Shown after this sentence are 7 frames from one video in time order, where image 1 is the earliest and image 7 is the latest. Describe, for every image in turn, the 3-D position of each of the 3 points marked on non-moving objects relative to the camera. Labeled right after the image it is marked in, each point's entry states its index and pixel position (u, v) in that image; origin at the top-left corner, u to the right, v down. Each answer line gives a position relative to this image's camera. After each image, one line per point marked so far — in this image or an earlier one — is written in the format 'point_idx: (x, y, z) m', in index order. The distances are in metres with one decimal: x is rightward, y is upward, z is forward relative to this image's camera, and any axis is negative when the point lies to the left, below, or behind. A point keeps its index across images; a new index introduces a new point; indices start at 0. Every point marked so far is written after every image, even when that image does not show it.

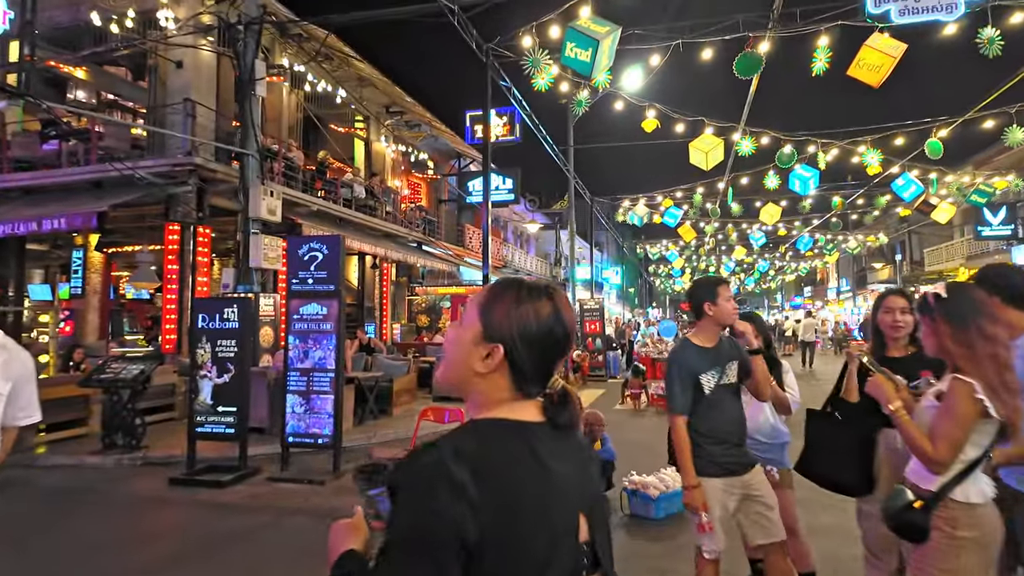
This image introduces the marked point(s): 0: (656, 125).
0: (+2.7, +3.0, +11.1) m
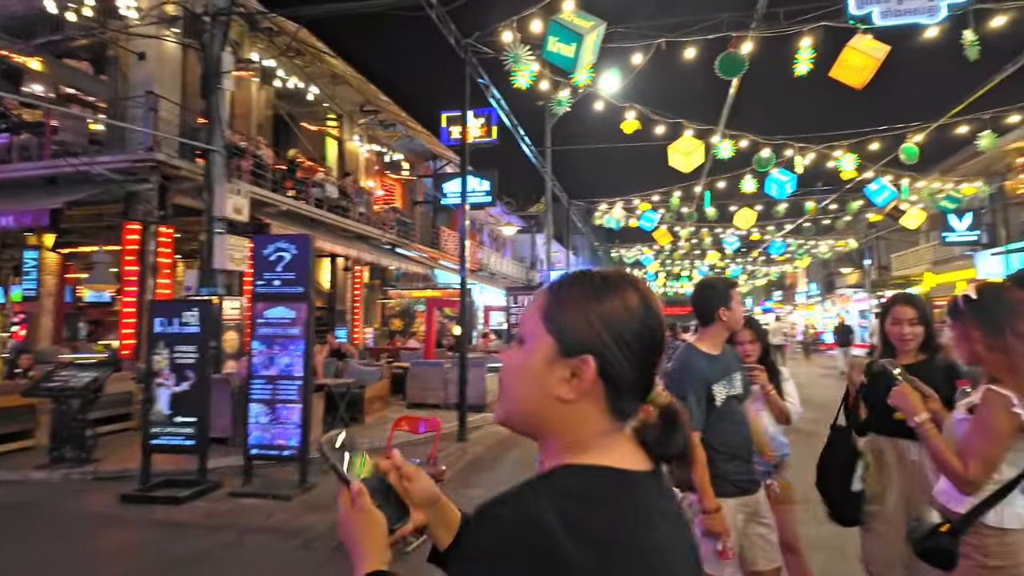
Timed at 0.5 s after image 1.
0: (+2.3, +3.0, +11.0) m
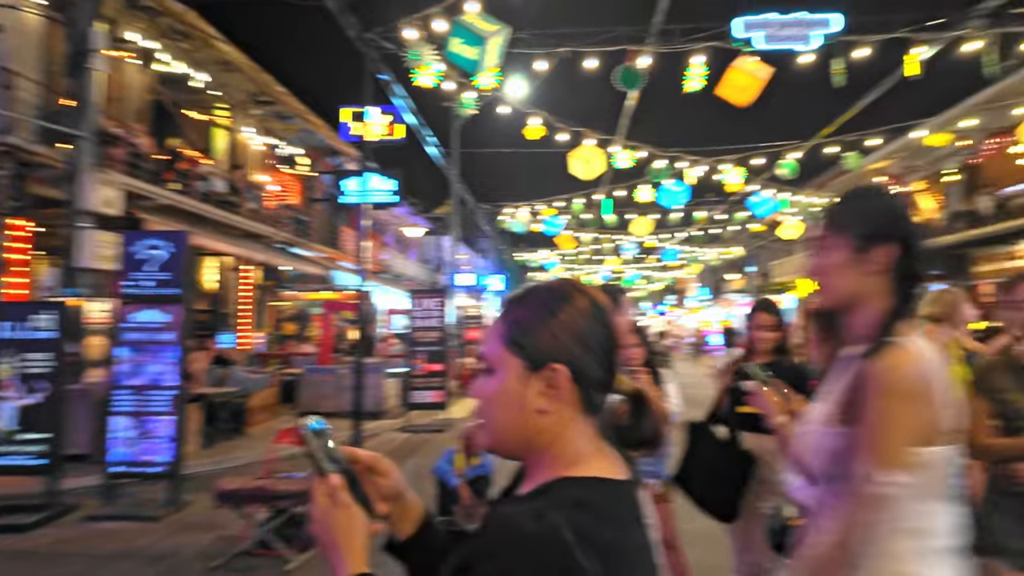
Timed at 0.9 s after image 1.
0: (+0.5, +2.9, +11.1) m
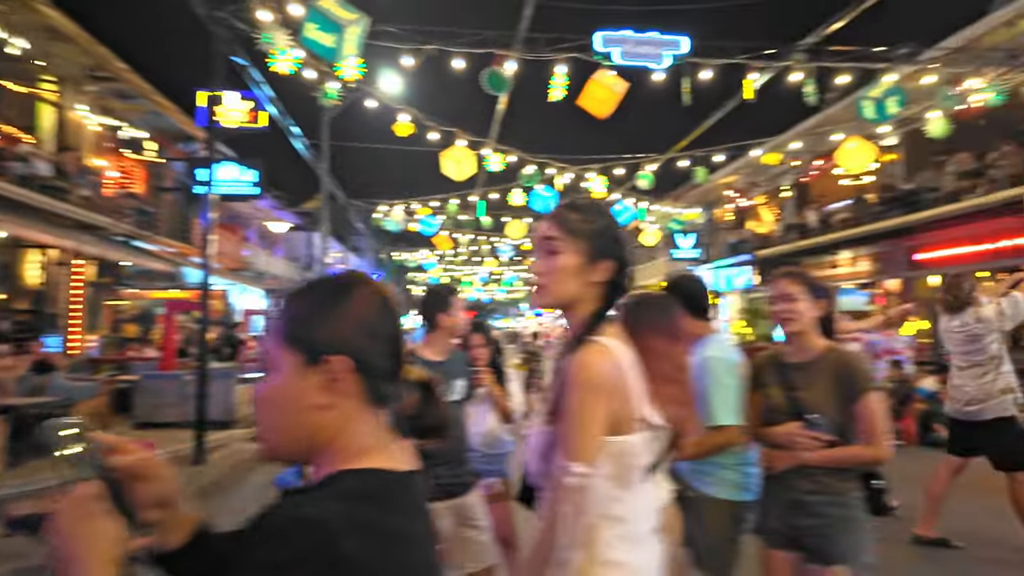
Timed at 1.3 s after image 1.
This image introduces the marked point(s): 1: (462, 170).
0: (-1.9, +2.9, +10.9) m
1: (-1.0, +2.3, +11.6) m
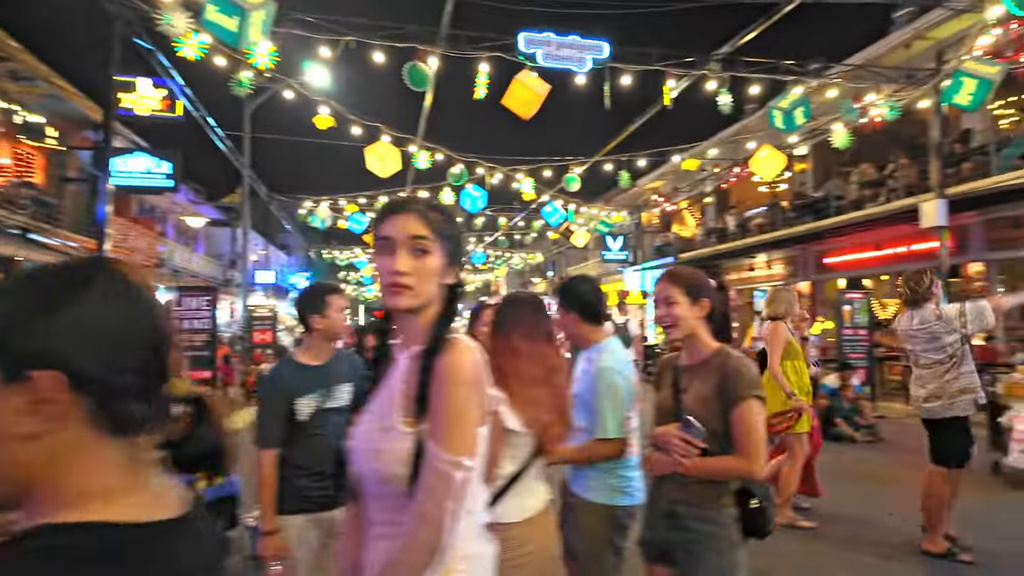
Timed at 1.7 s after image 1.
0: (-3.2, +2.9, +10.6) m
1: (-2.4, +2.3, +11.4) m
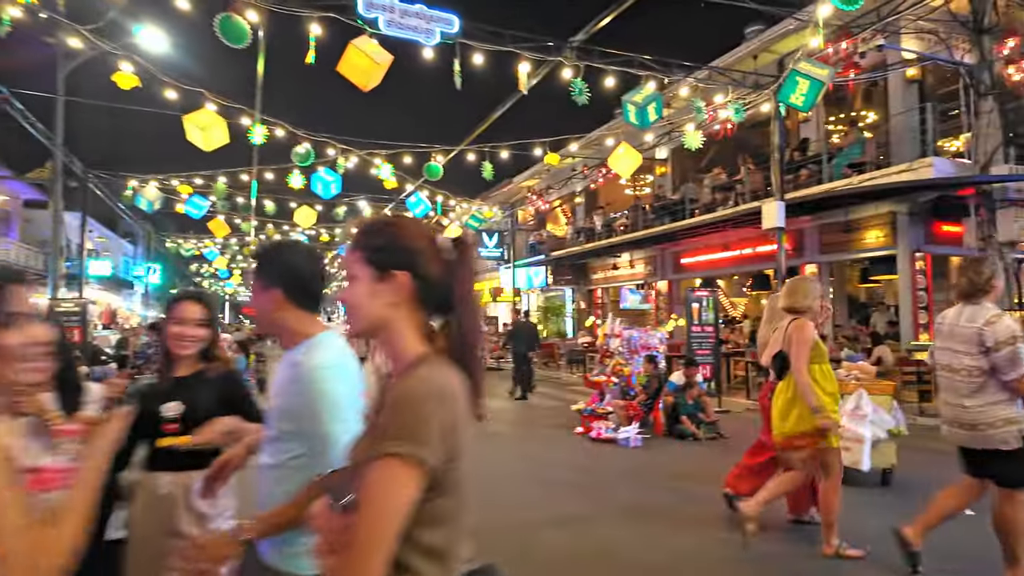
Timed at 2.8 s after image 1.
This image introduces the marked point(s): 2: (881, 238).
0: (-5.6, +3.1, +9.0) m
1: (-5.0, +2.4, +9.9) m
2: (+8.1, +1.1, +13.1) m
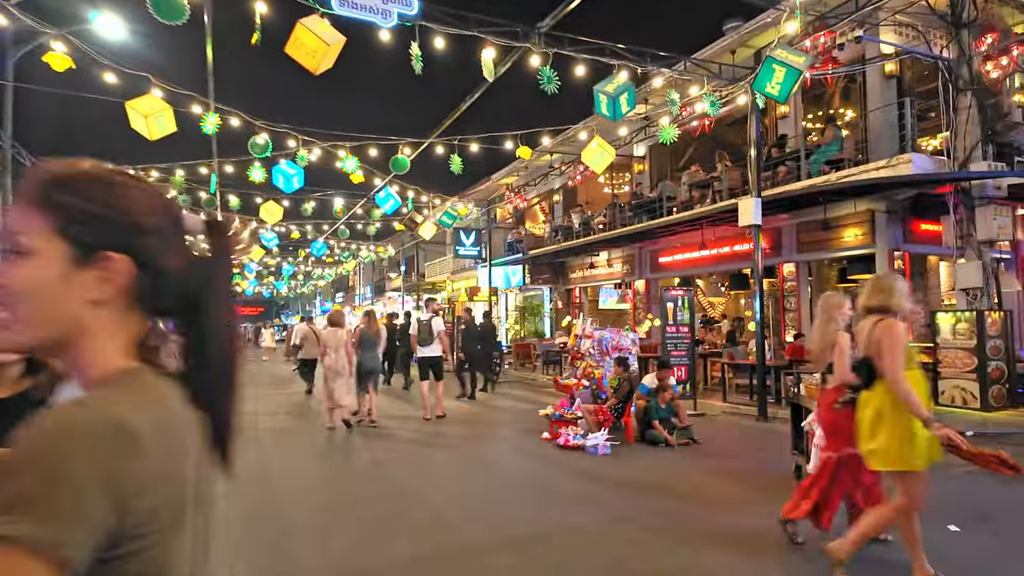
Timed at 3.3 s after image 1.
0: (-6.2, +3.1, +8.3) m
1: (-5.5, +2.5, +9.2) m
2: (+7.5, +1.1, +12.9) m
